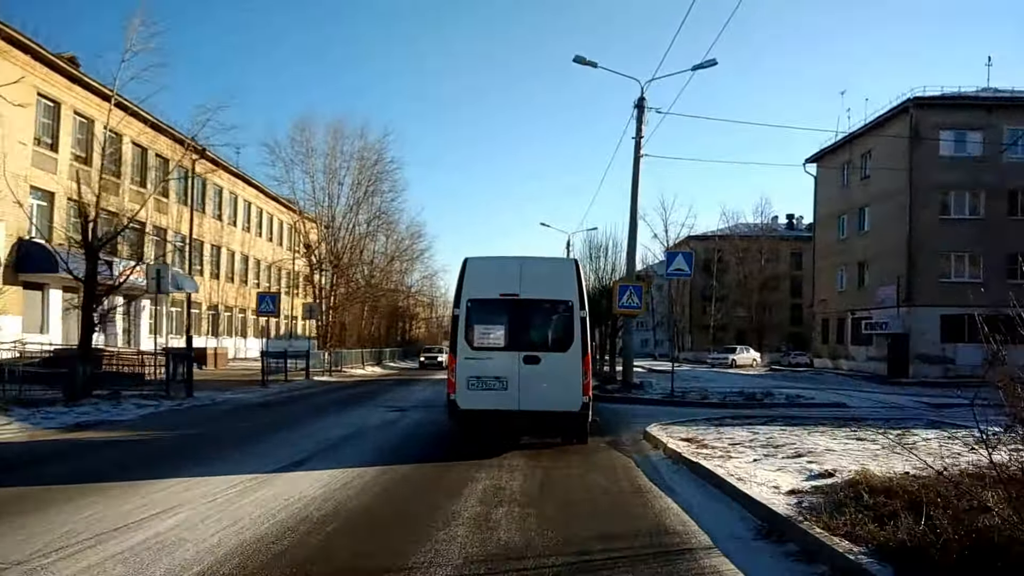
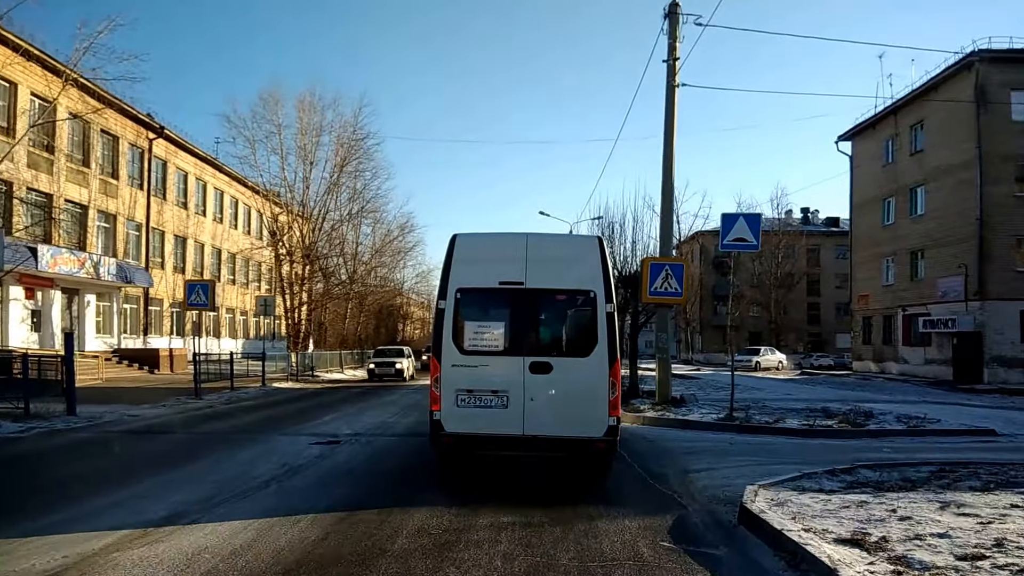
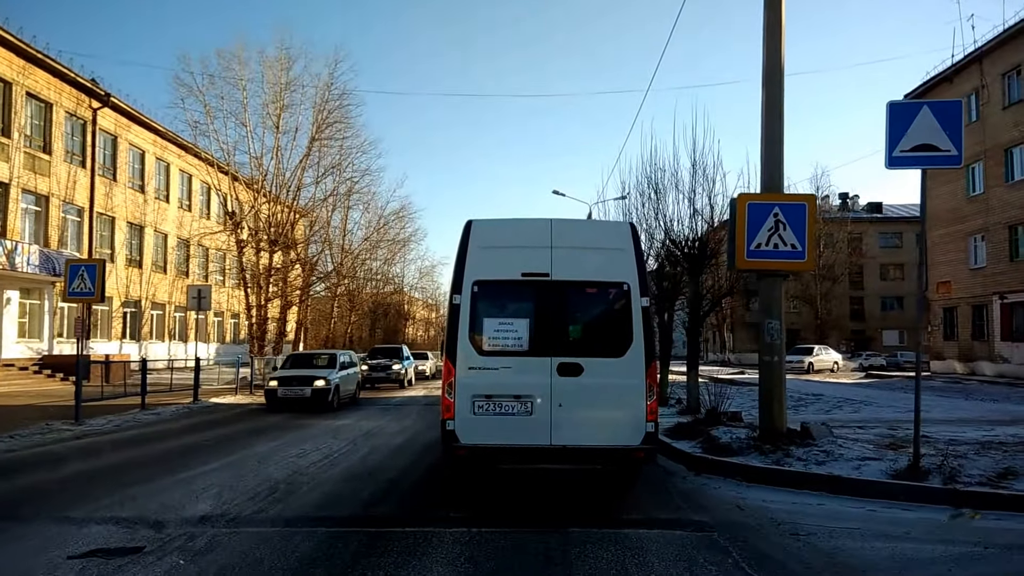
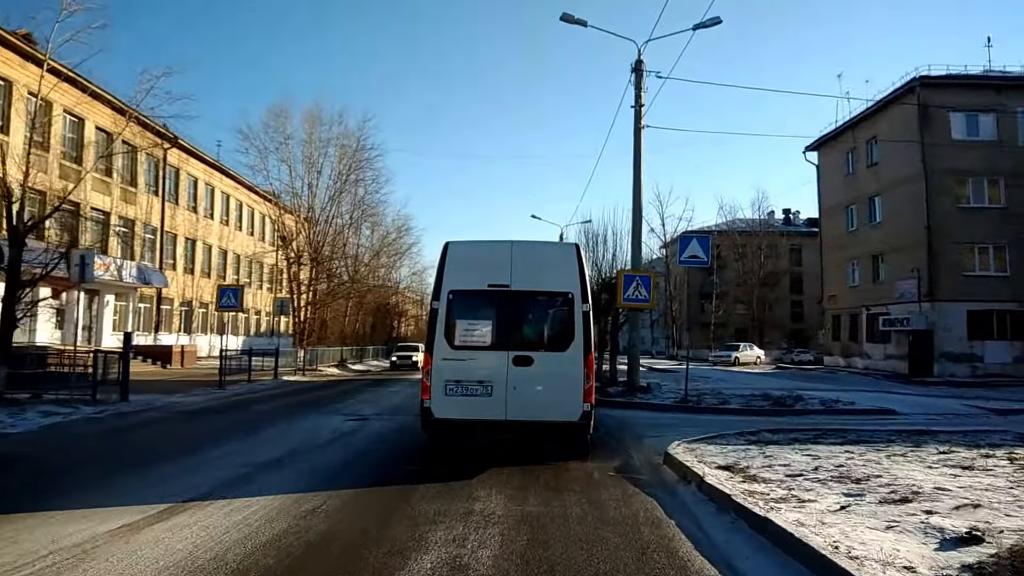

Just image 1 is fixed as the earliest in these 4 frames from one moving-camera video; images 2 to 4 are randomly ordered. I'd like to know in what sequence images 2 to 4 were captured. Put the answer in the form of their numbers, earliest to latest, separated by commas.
4, 2, 3
